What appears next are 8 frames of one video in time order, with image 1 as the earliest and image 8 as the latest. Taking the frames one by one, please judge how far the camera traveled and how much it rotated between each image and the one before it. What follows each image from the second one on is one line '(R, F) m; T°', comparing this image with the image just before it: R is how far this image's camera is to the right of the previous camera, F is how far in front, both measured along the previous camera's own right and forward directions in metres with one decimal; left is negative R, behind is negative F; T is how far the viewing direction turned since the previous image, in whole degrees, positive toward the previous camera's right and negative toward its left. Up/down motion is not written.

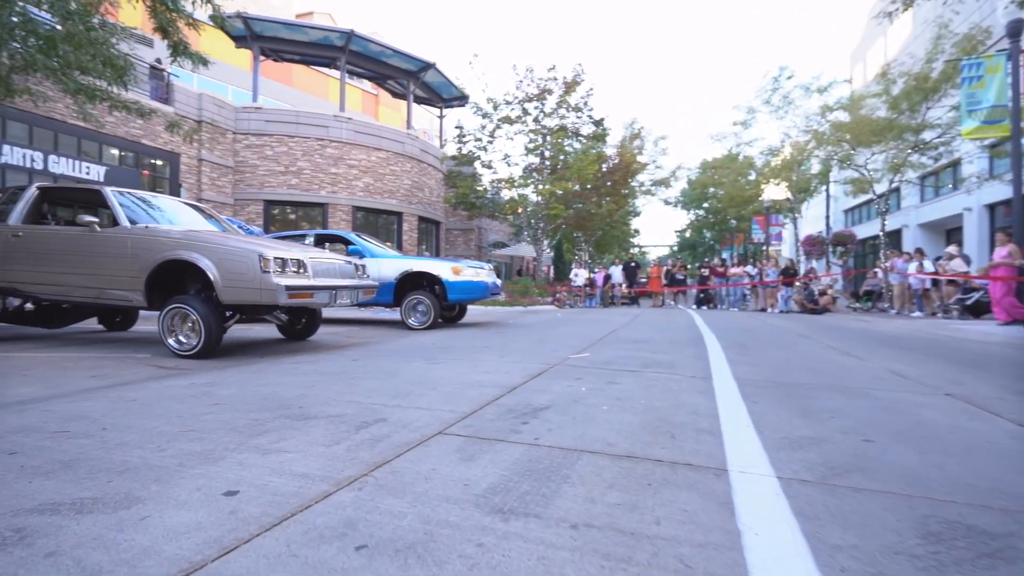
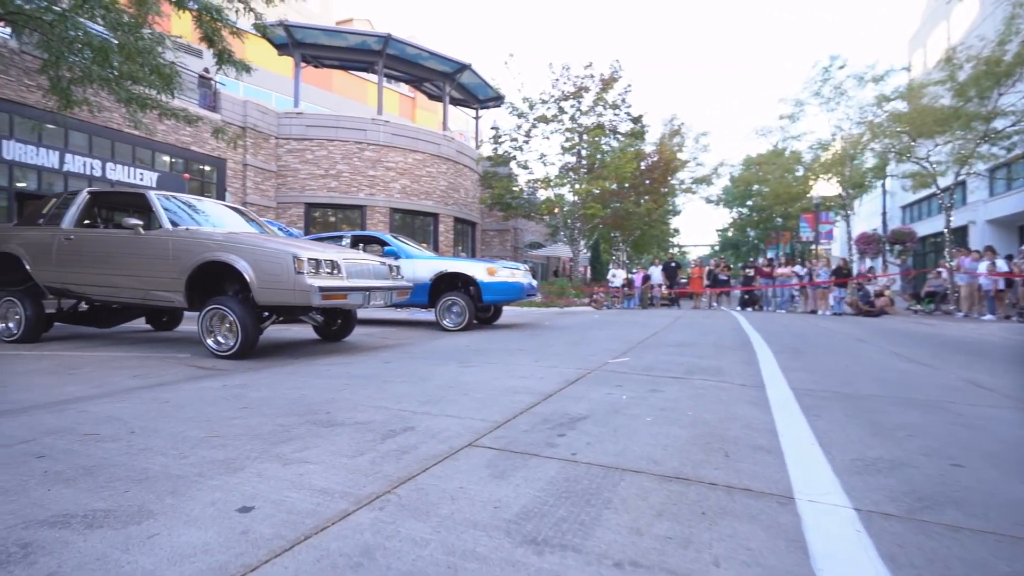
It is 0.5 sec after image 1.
(0.0, +0.2) m; -4°
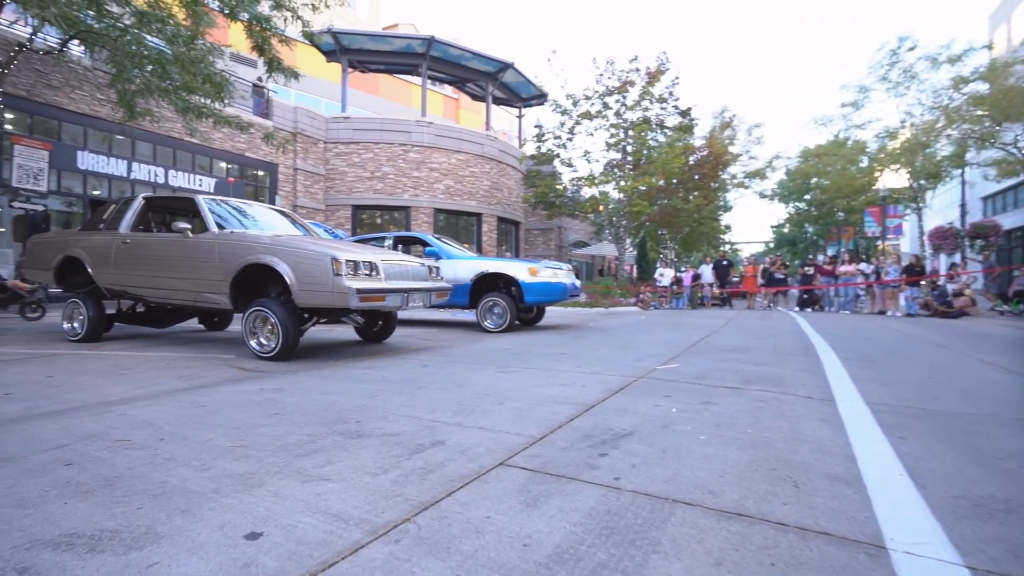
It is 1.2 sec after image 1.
(0.0, +0.3) m; -5°
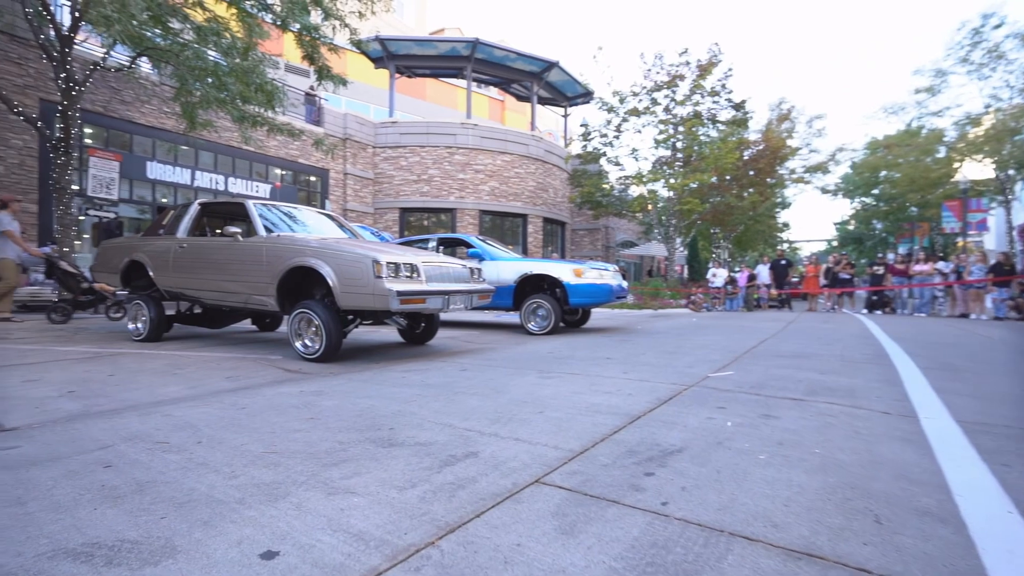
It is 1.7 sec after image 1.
(+0.1, +0.2) m; -5°
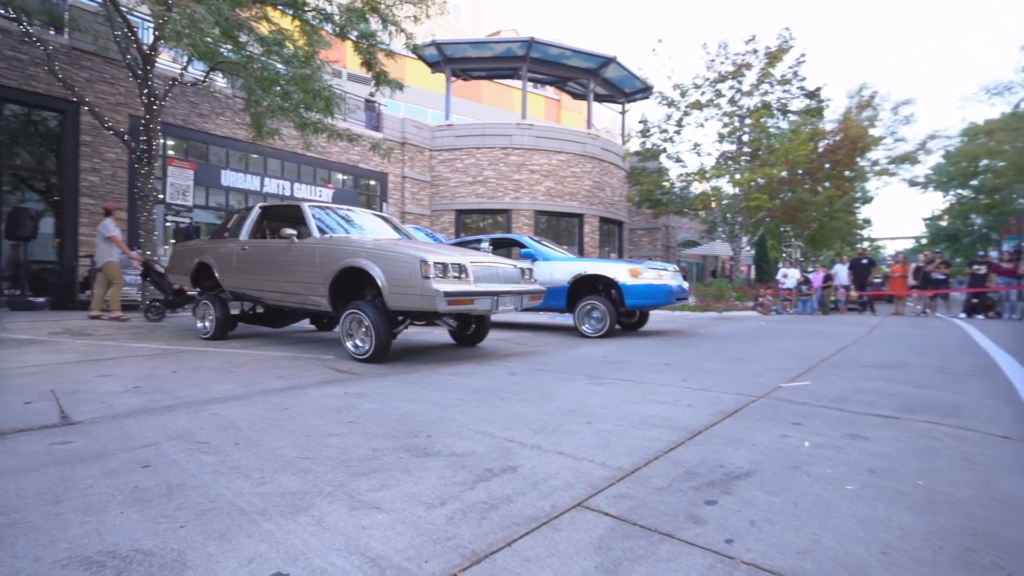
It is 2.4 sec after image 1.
(+0.1, +0.3) m; -7°
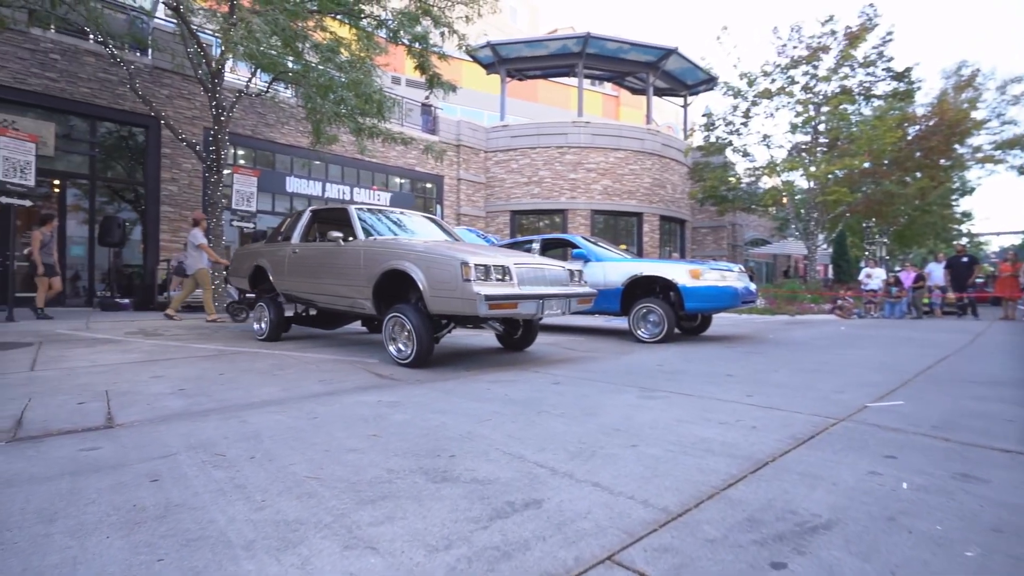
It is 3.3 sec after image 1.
(+0.2, +0.4) m; -7°
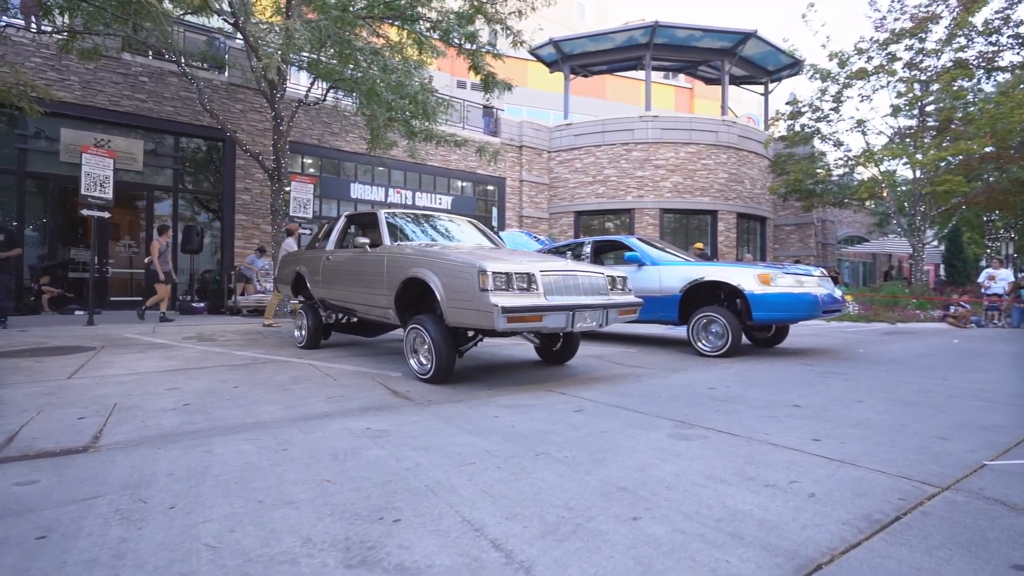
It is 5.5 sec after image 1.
(+0.5, +0.7) m; -8°
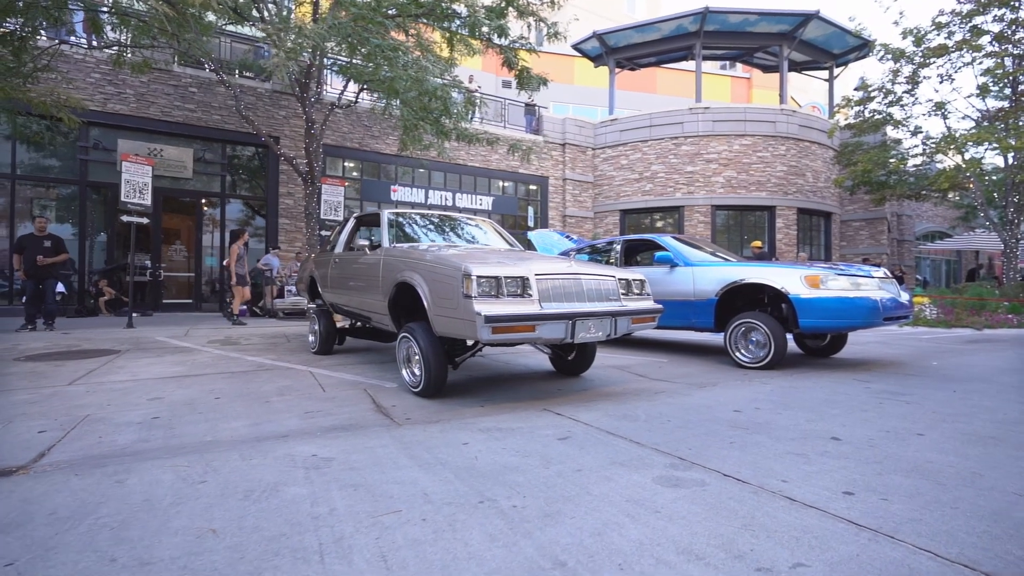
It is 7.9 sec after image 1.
(+0.6, +0.6) m; -6°
